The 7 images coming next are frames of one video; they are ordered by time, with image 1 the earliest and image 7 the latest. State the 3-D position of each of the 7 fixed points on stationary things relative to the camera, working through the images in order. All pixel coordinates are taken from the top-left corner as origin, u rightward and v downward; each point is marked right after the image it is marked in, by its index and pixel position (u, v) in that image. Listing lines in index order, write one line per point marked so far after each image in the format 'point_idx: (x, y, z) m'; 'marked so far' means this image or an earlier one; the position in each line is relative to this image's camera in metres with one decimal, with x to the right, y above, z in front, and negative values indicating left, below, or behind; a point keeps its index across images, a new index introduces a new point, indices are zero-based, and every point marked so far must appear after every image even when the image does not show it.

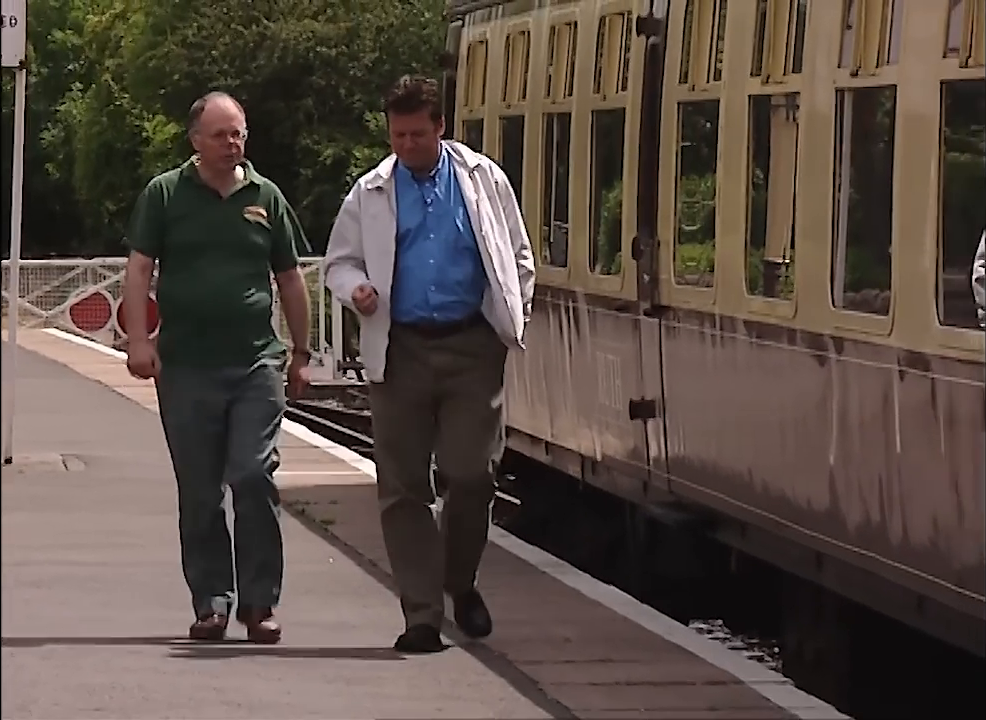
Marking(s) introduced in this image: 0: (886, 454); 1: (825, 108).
0: (+1.2, -0.3, +7.4) m
1: (+1.0, +0.8, +7.8) m
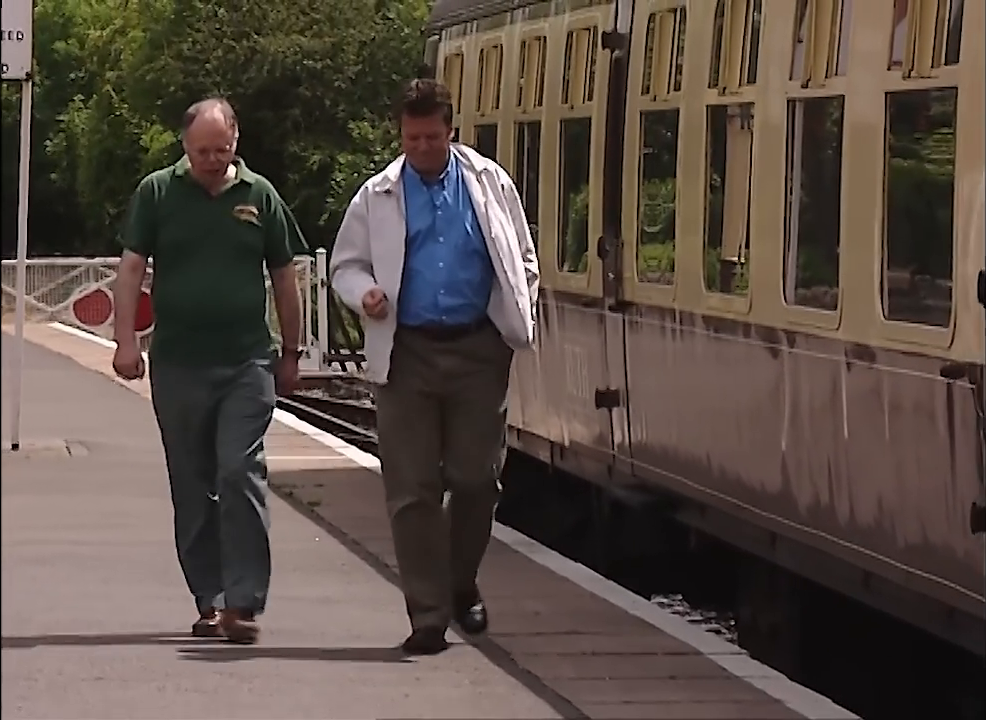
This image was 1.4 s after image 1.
0: (+1.1, -0.3, +7.8) m
1: (+1.0, +0.8, +8.3) m
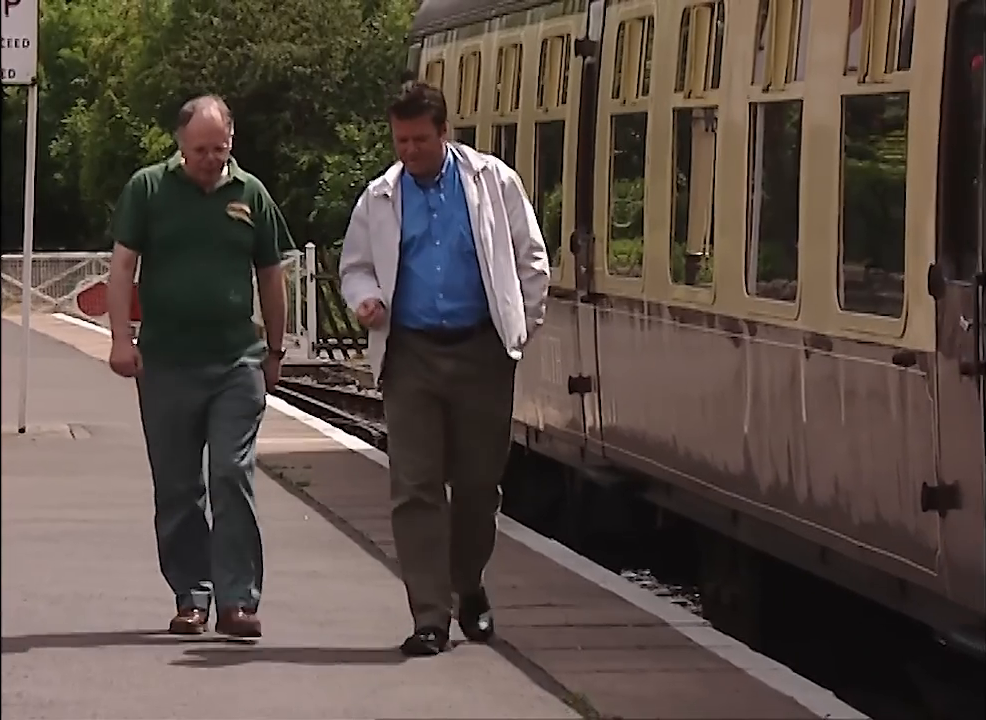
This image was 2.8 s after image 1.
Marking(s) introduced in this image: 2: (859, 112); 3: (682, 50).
0: (+1.1, -0.2, +8.3) m
1: (+0.9, +0.9, +8.7) m
2: (+1.2, +0.8, +7.8) m
3: (+0.7, +1.2, +9.3) m
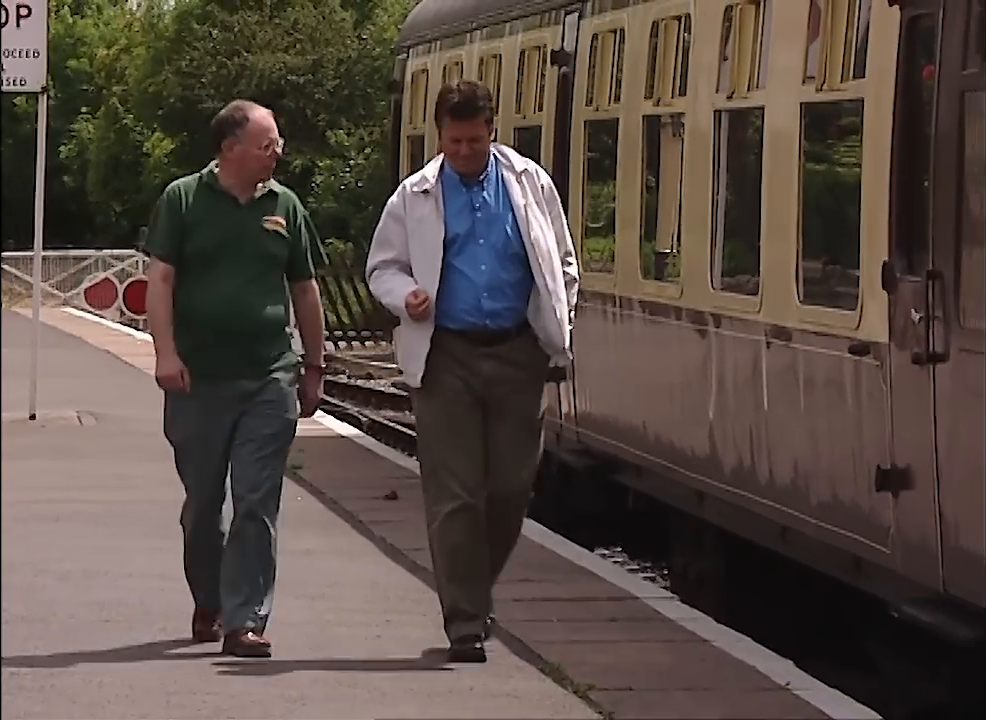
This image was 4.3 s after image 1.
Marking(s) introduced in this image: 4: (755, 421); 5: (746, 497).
0: (+1.0, -0.2, +8.8) m
1: (+0.8, +0.9, +9.2) m
2: (+1.1, +0.9, +8.3) m
3: (+0.7, +1.3, +9.9) m
4: (+1.0, -0.2, +8.8) m
5: (+1.0, -0.5, +9.0) m
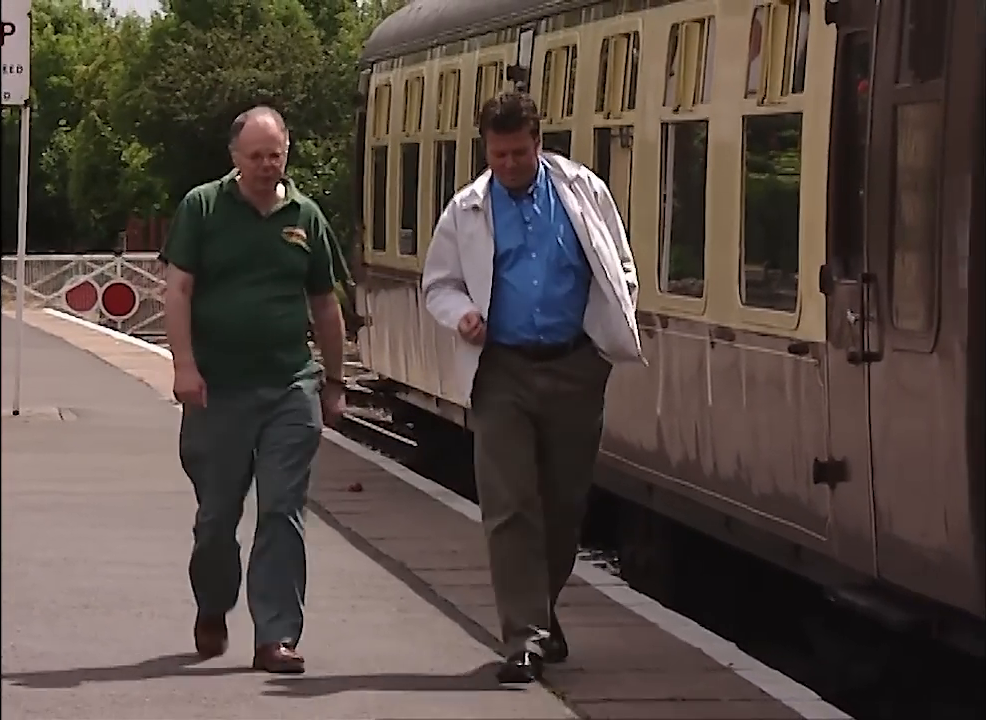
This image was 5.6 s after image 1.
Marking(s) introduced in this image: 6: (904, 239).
0: (+0.8, -0.2, +9.3) m
1: (+0.7, +0.9, +9.7) m
2: (+1.0, +0.9, +8.8) m
3: (+0.5, +1.3, +10.4) m
4: (+0.8, -0.2, +9.3) m
5: (+0.8, -0.5, +9.4) m
6: (+1.3, +0.4, +7.6) m
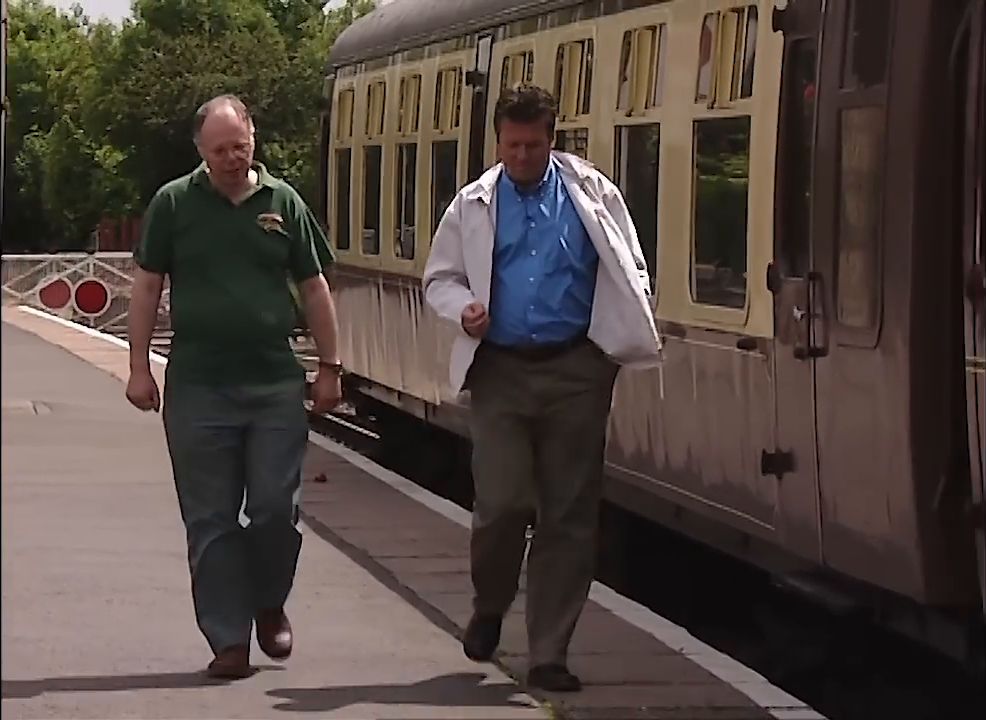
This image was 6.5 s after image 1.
0: (+0.7, -0.2, +9.6) m
1: (+0.5, +0.9, +10.1) m
2: (+0.8, +0.9, +9.1) m
3: (+0.3, +1.3, +10.7) m
4: (+0.7, -0.2, +9.7) m
5: (+0.6, -0.5, +9.8) m
6: (+1.2, +0.4, +7.9) m
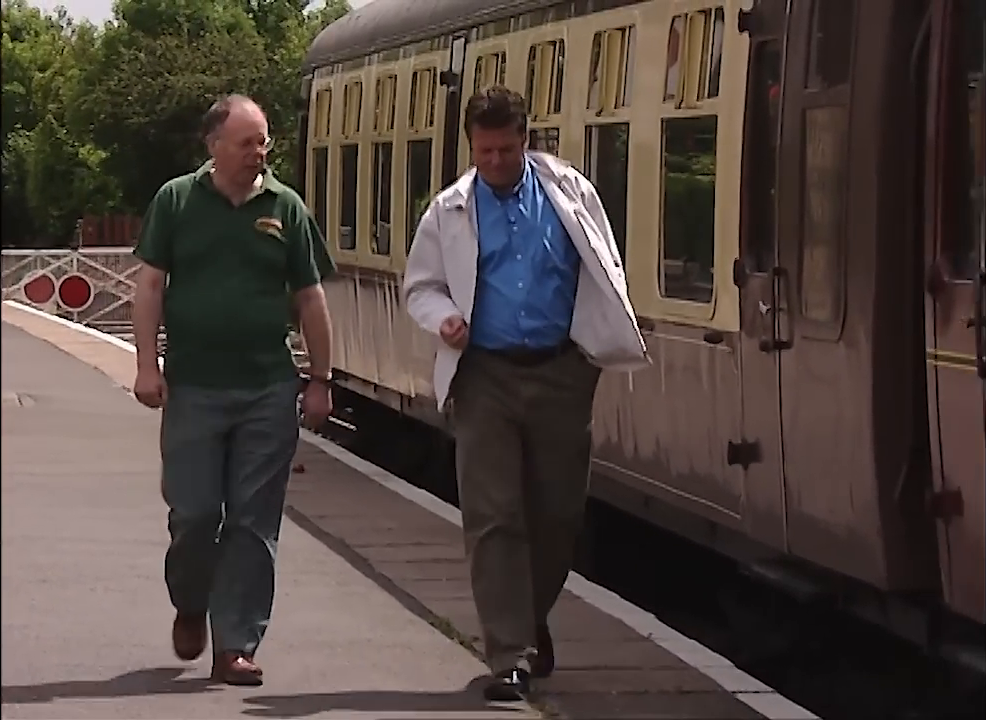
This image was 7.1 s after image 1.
0: (+0.6, -0.1, +9.9) m
1: (+0.4, +1.0, +10.3) m
2: (+0.7, +0.9, +9.4) m
3: (+0.2, +1.3, +10.9) m
4: (+0.6, -0.2, +9.9) m
5: (+0.5, -0.5, +10.0) m
6: (+1.1, +0.4, +8.2) m
